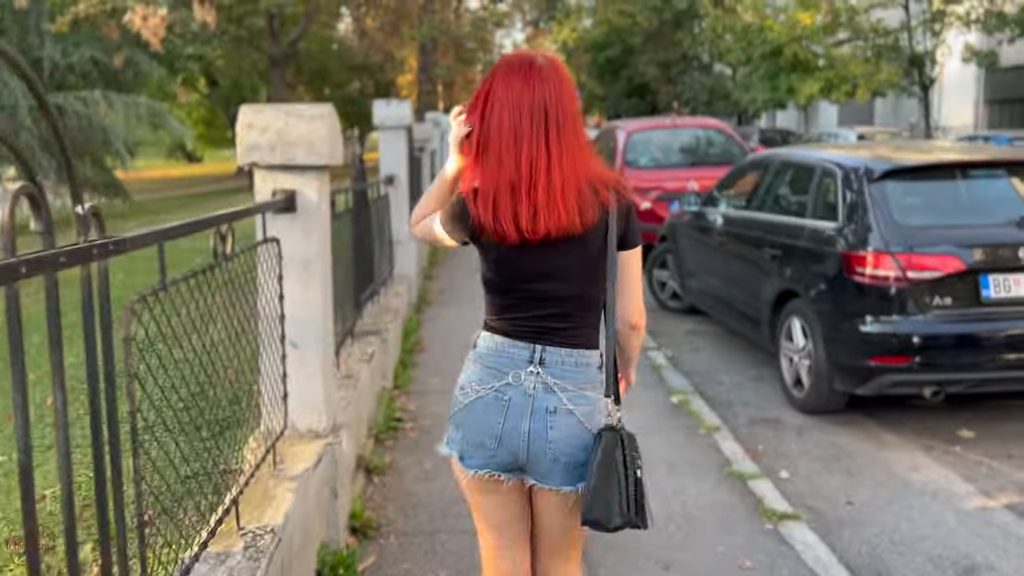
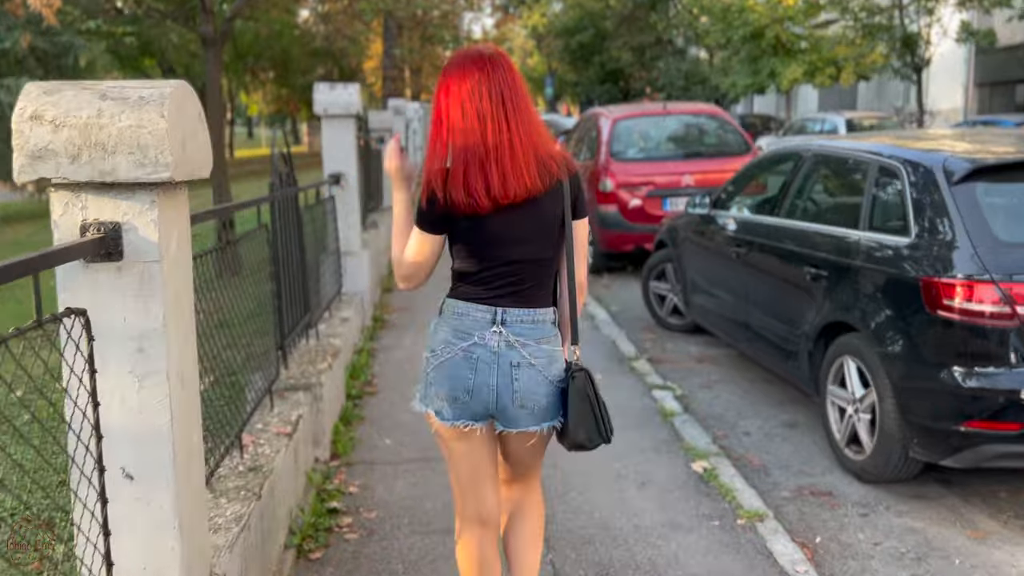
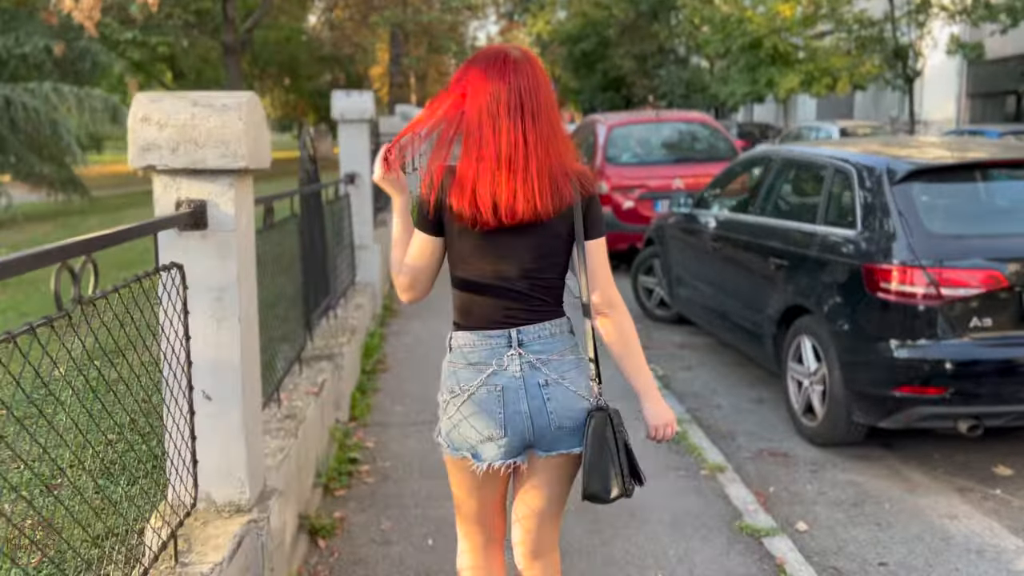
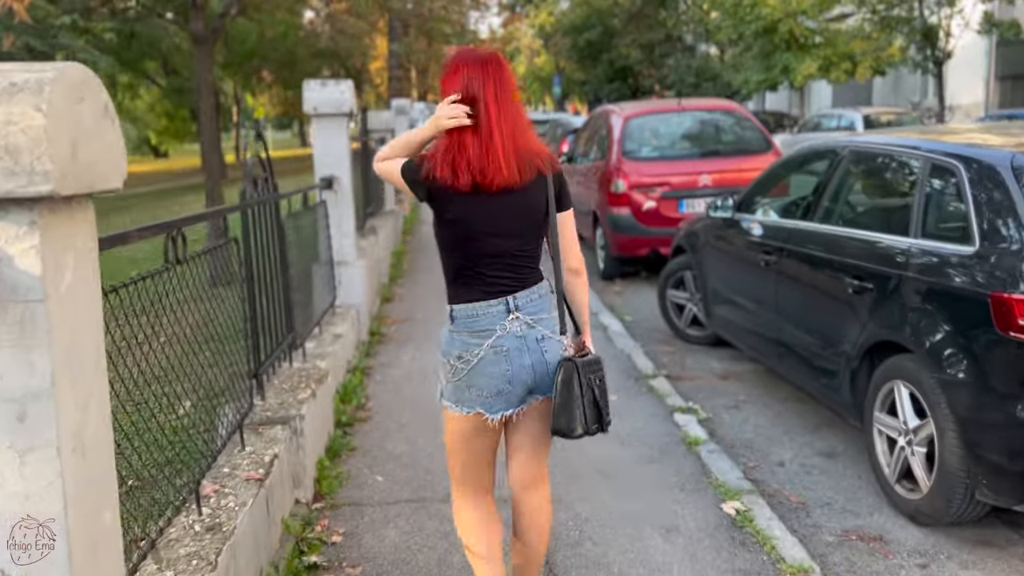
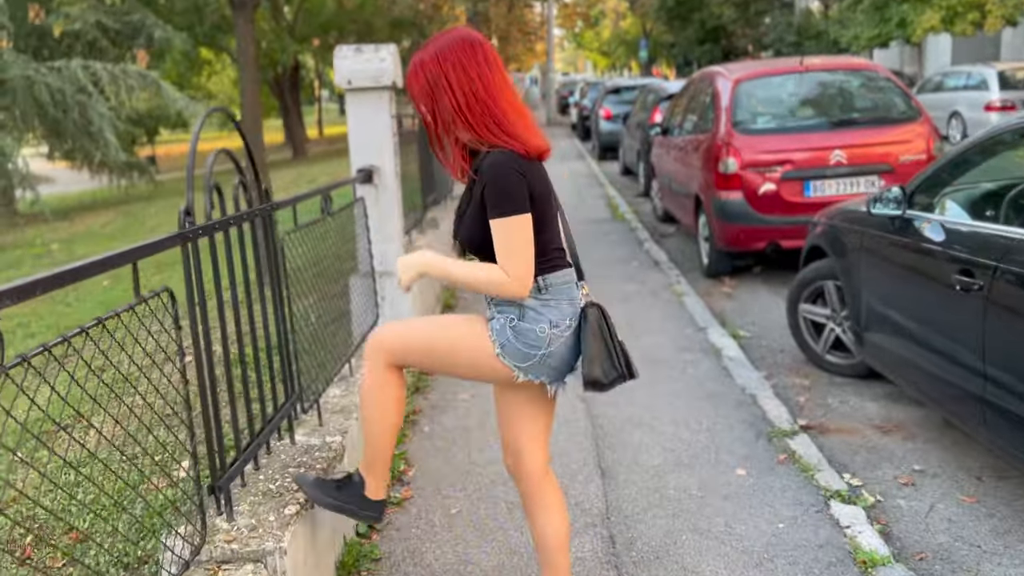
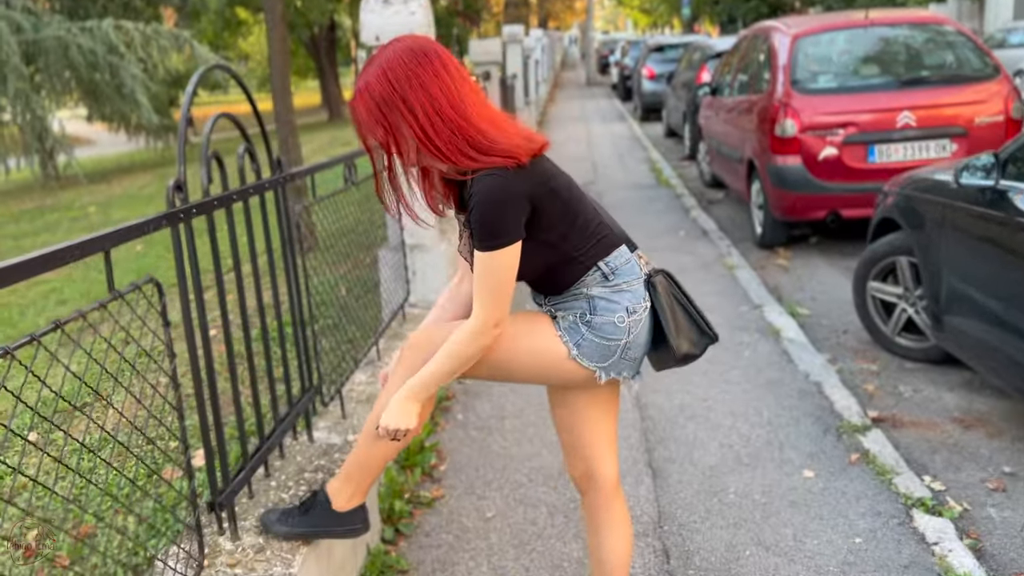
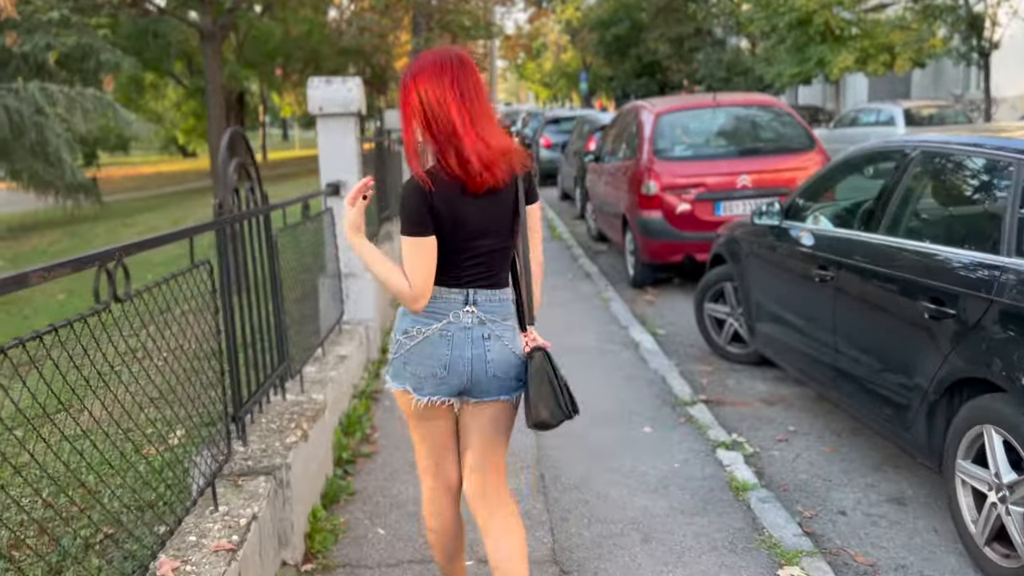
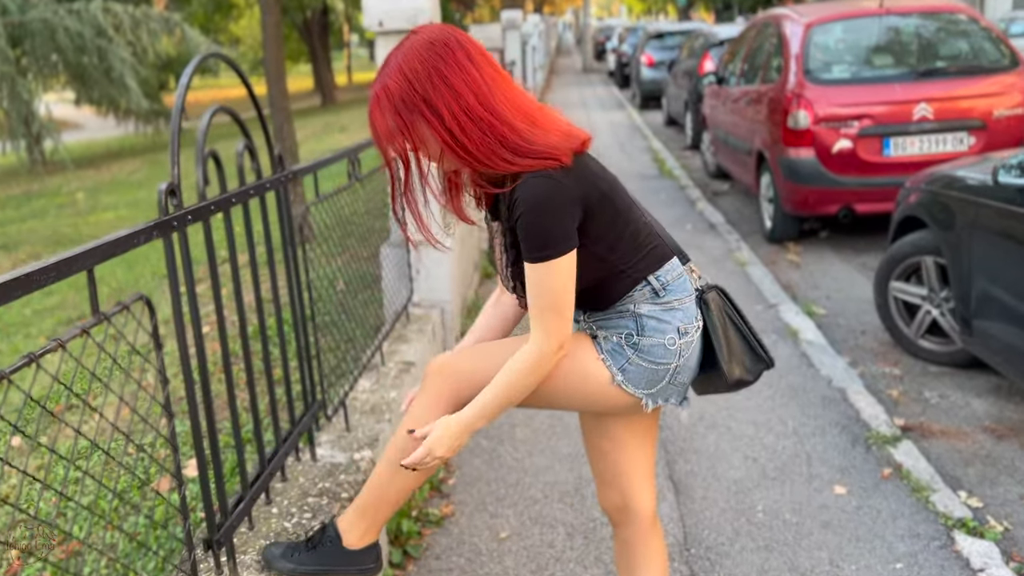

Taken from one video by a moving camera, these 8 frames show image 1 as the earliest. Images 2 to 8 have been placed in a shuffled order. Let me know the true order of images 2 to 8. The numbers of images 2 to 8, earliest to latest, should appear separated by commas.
3, 2, 4, 7, 5, 6, 8
